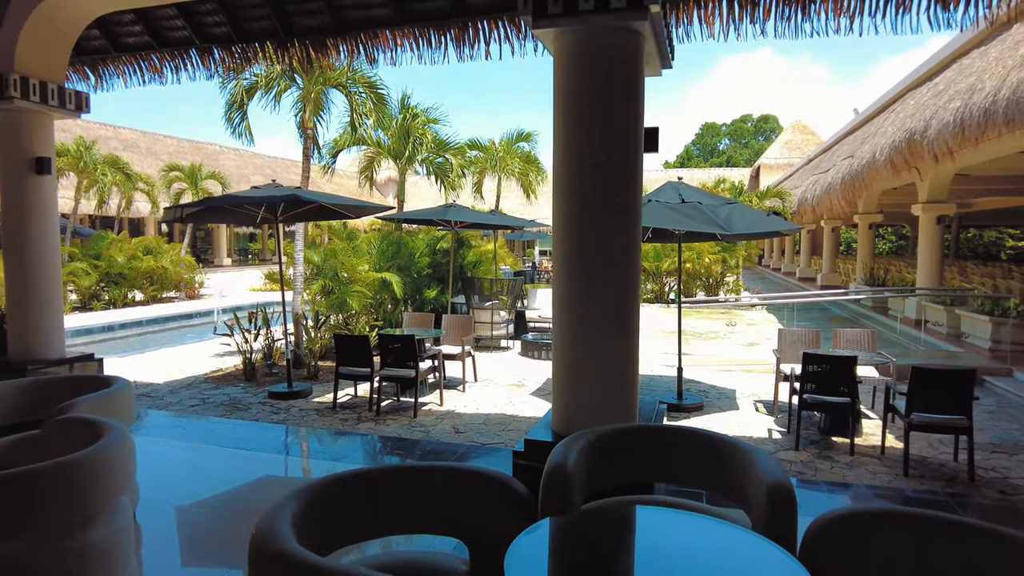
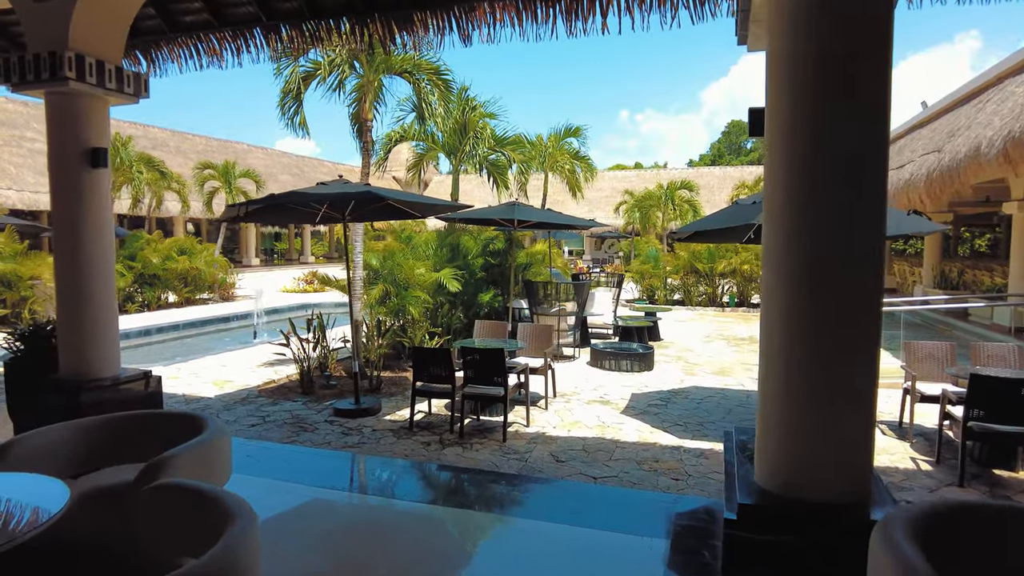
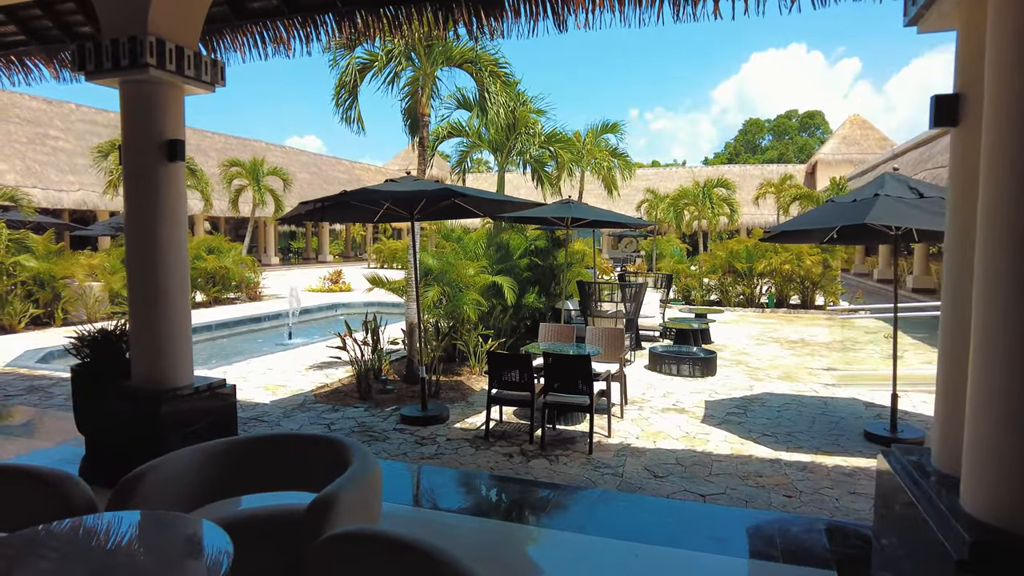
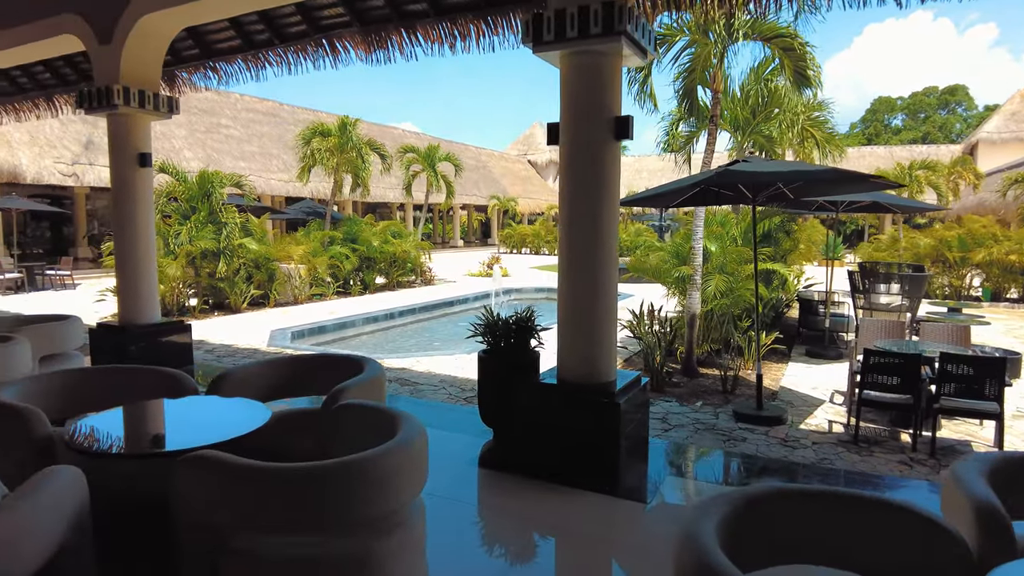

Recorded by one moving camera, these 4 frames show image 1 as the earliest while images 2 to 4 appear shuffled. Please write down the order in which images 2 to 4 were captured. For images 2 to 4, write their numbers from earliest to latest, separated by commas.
2, 3, 4
